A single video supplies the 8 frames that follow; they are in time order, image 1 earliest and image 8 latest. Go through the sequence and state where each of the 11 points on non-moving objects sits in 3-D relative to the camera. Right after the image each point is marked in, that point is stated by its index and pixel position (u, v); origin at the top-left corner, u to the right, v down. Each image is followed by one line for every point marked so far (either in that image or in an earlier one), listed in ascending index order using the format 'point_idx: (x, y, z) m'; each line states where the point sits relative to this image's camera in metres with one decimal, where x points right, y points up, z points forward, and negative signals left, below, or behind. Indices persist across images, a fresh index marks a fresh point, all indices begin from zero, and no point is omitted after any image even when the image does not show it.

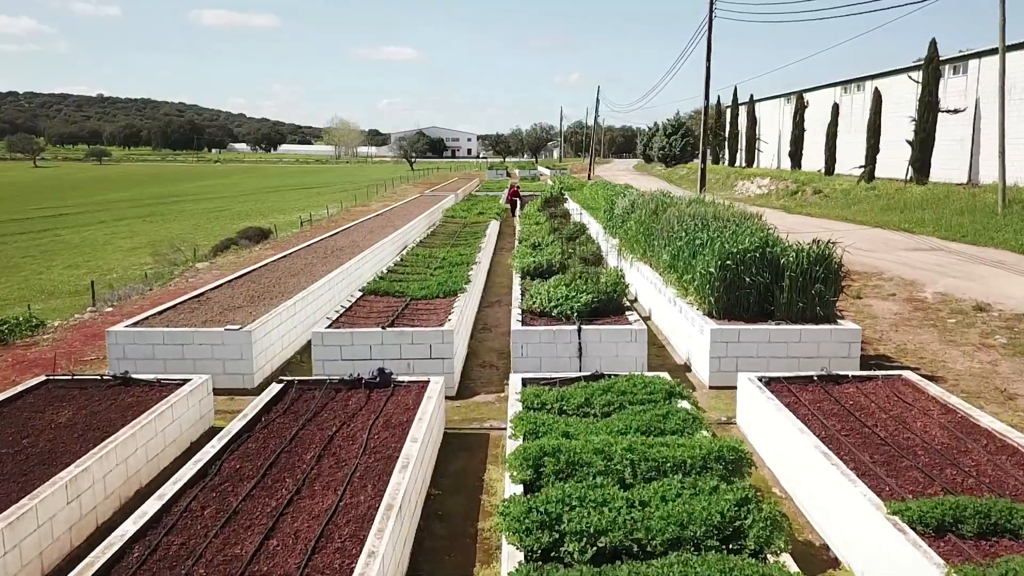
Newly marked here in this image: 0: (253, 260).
0: (-5.2, +0.6, +18.5) m
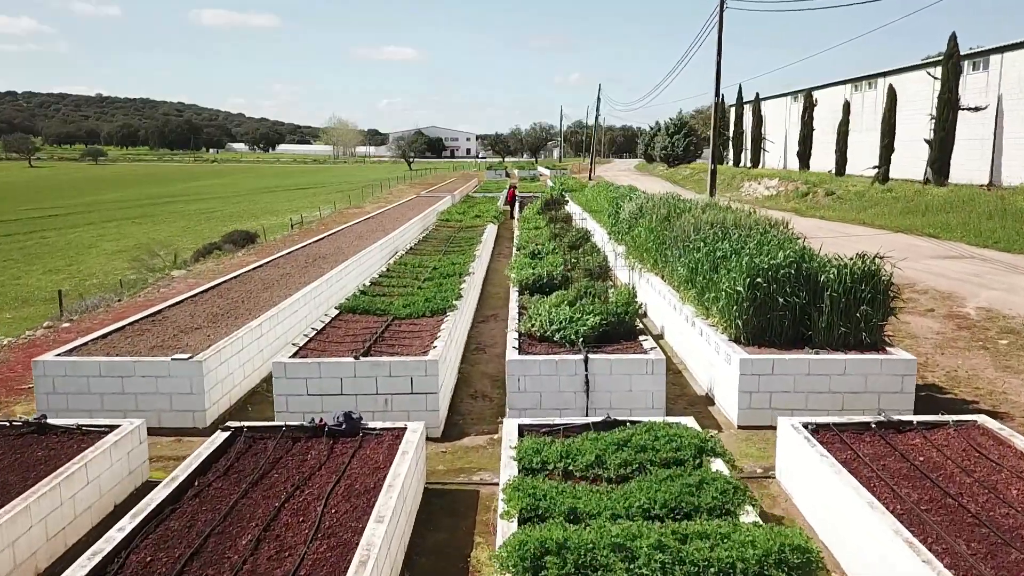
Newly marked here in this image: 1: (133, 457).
0: (-5.3, +0.4, +17.3) m
1: (-2.4, -1.1, +5.8) m
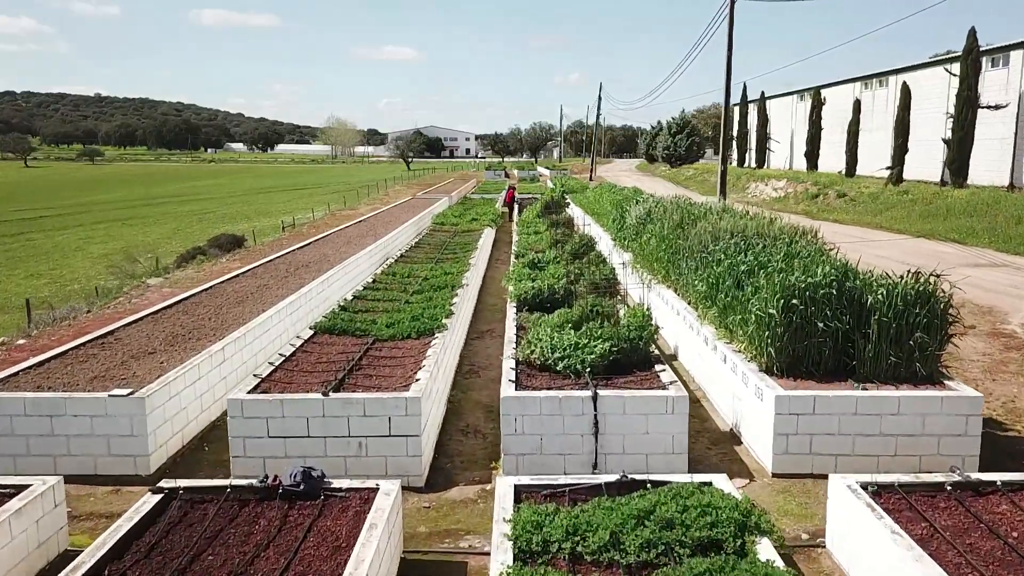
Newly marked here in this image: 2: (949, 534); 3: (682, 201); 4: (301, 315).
0: (-5.3, +0.2, +16.3) m
1: (-2.5, -1.2, +4.8) m
2: (+2.0, -1.2, +4.3) m
3: (+2.5, +1.3, +13.3) m
4: (-2.3, -0.3, +10.0) m
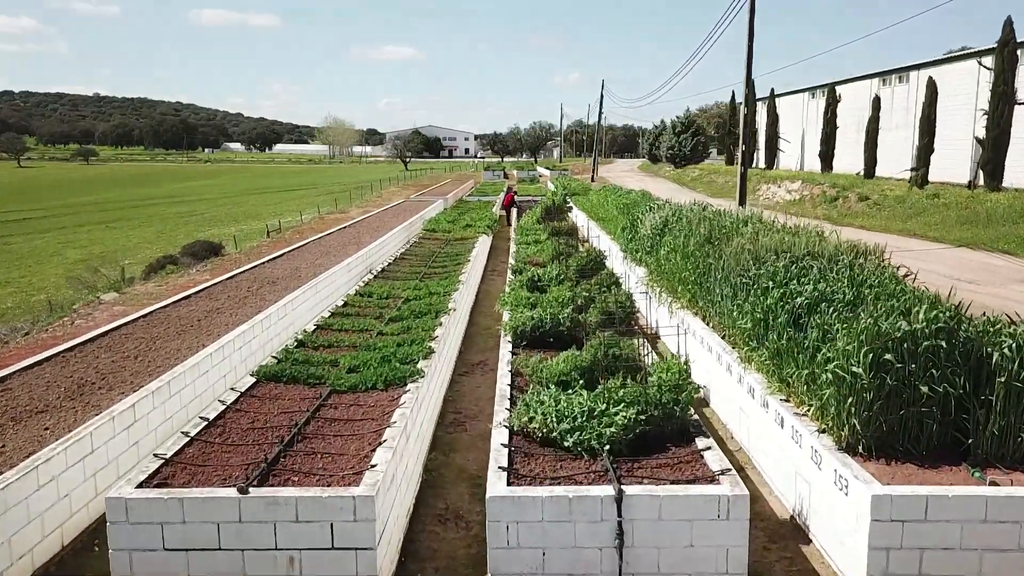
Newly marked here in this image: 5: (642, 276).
0: (-5.4, 0.0, +14.5) m
1: (-2.5, -1.5, +3.1) m
2: (+2.0, -1.4, +2.5) m
3: (+2.5, +1.0, +11.6) m
4: (-2.4, -0.6, +8.3) m
5: (+1.5, +0.1, +10.6) m
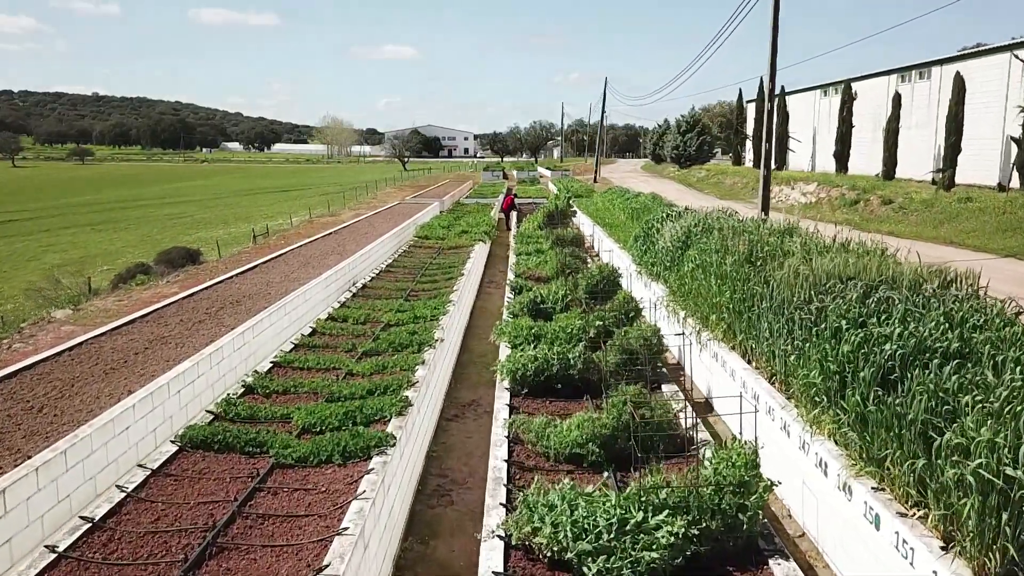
0: (-5.4, -0.3, +13.0) m
1: (-2.5, -1.7, +1.6) m
2: (+2.0, -1.7, +1.0) m
3: (+2.5, +0.8, +10.1) m
4: (-2.4, -0.8, +6.8) m
5: (+1.5, -0.1, +9.1) m
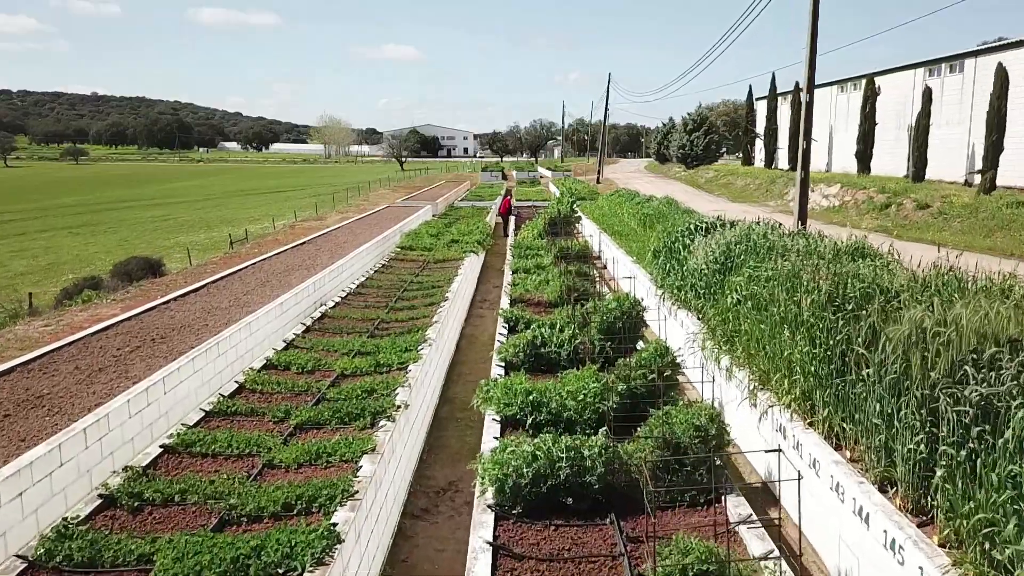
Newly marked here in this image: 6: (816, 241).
0: (-5.4, -0.6, +11.0) m
1: (-2.6, -2.0, -0.5) m
2: (+1.9, -1.9, -1.0) m
3: (+2.4, +0.5, +8.0) m
4: (-2.5, -1.1, +4.7) m
5: (+1.4, -0.4, +7.0) m
6: (+2.5, +0.4, +7.6) m
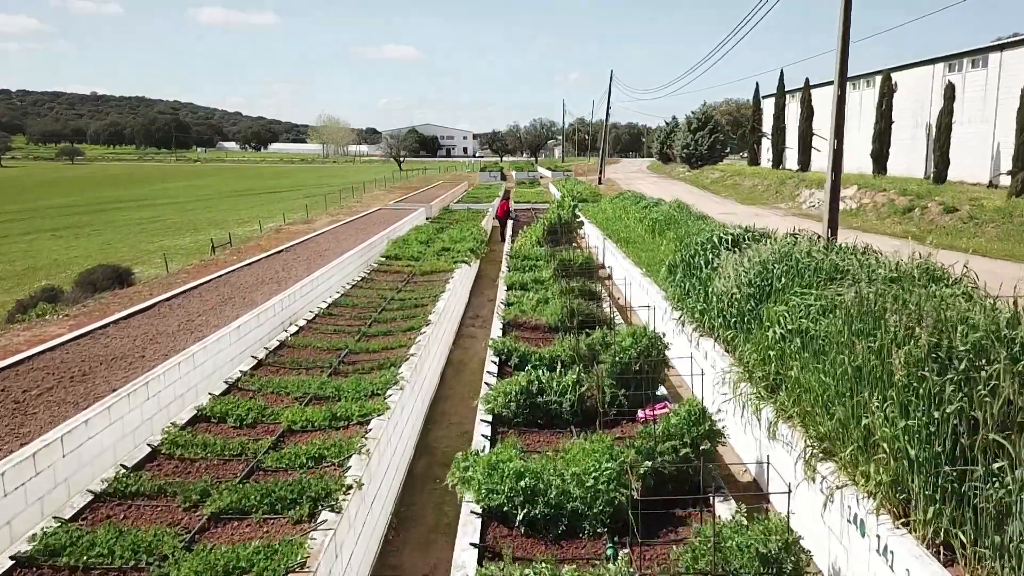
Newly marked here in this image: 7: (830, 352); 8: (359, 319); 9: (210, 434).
0: (-5.5, -0.8, +9.6) m
1: (-2.6, -2.2, -1.9) m
2: (+1.9, -2.2, -2.4) m
3: (+2.4, +0.3, +6.6) m
4: (-2.5, -1.3, +3.4) m
5: (+1.4, -0.6, +5.7) m
6: (+2.4, +0.2, +6.3) m
7: (+1.6, -0.3, +4.6) m
8: (-1.6, -0.3, +9.2) m
9: (-1.8, -0.8, +5.4) m
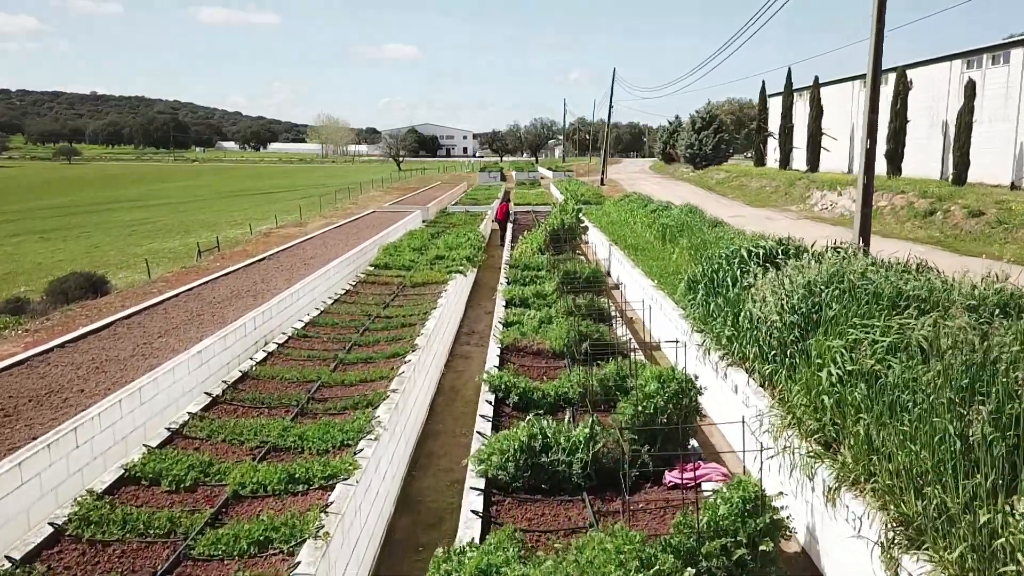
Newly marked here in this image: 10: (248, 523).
0: (-5.5, -0.9, +8.6) m
1: (-2.7, -2.4, -2.9) m
2: (+1.8, -2.3, -3.4) m
3: (+2.4, +0.1, +5.6) m
4: (-2.5, -1.5, +2.3) m
5: (+1.4, -0.7, +4.6) m
6: (+2.4, +0.1, +5.2) m
7: (+1.6, -0.5, +3.6) m
8: (-1.6, -0.5, +8.2) m
9: (-1.8, -1.0, +4.4) m
10: (-1.2, -1.0, +4.0) m
